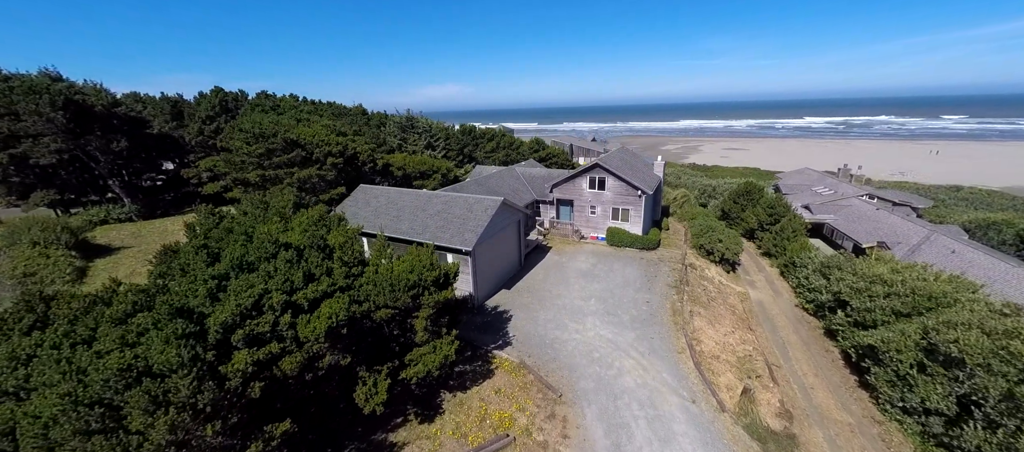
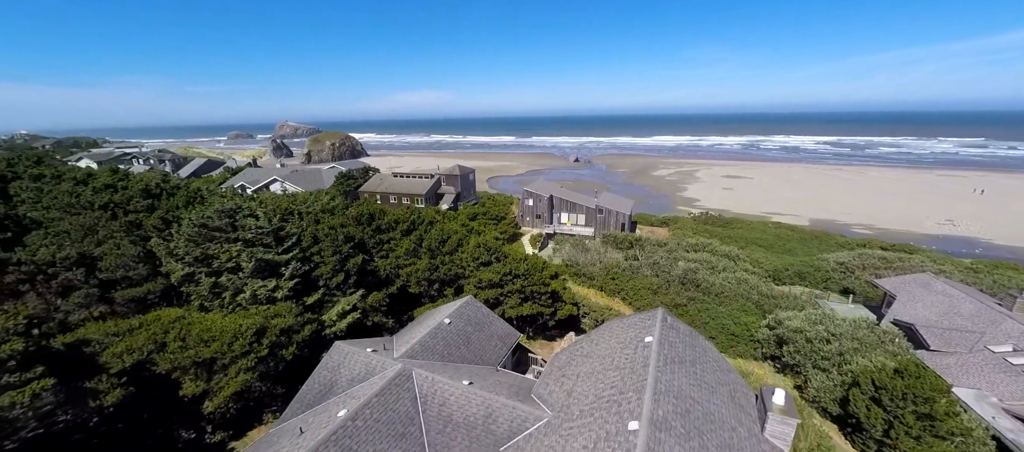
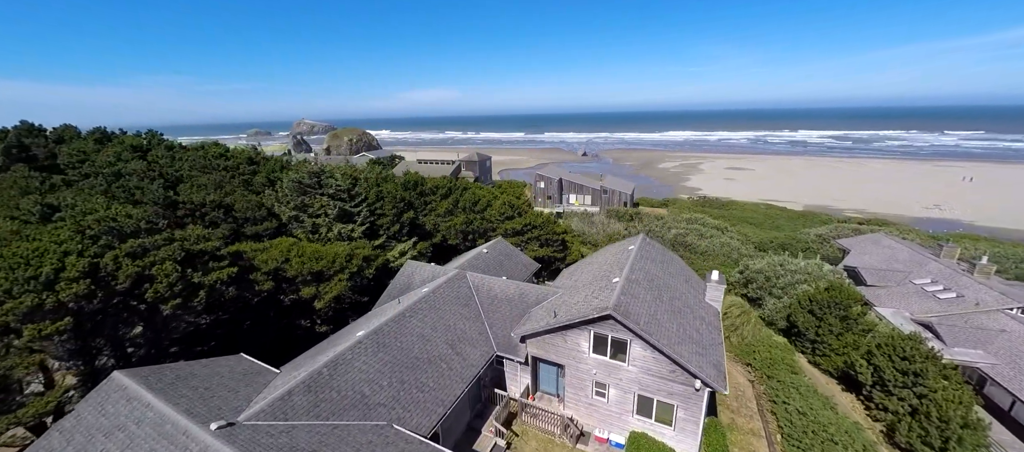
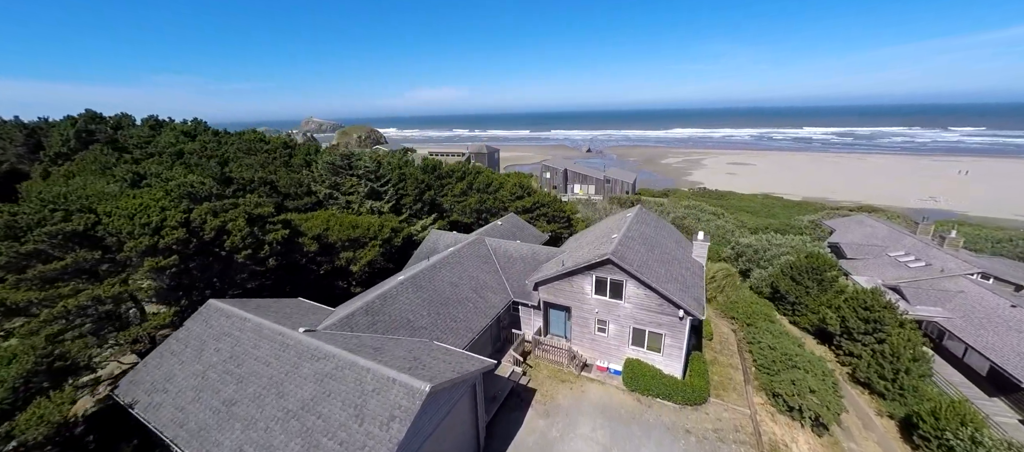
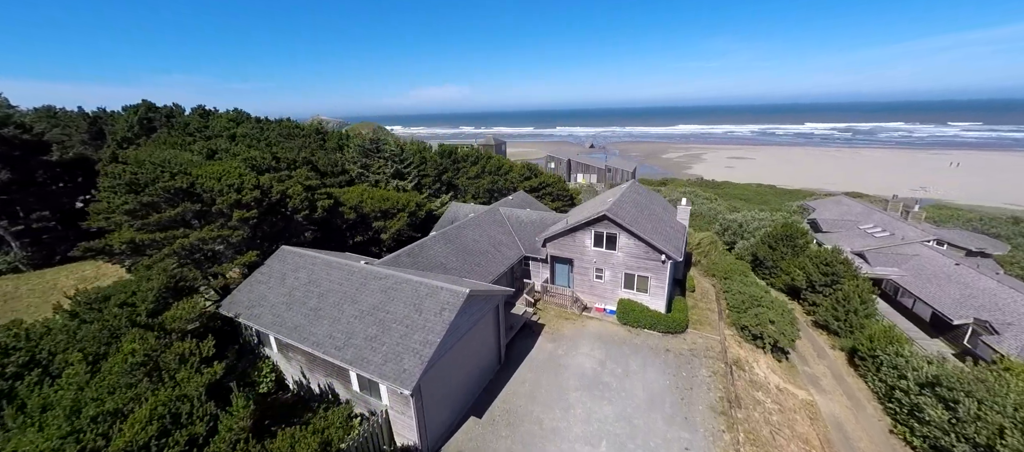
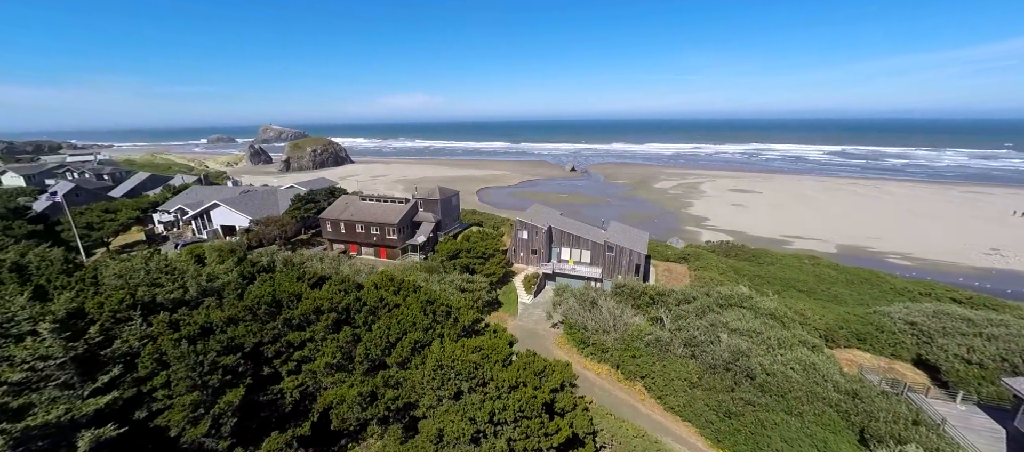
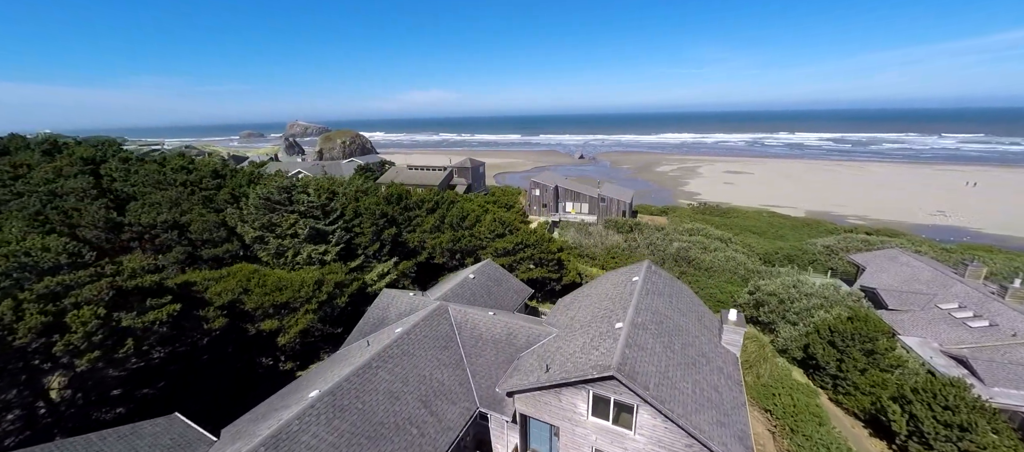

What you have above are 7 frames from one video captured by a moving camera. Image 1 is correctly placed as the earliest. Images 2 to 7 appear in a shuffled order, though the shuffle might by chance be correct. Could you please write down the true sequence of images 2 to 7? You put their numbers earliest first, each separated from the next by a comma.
5, 4, 3, 7, 2, 6
